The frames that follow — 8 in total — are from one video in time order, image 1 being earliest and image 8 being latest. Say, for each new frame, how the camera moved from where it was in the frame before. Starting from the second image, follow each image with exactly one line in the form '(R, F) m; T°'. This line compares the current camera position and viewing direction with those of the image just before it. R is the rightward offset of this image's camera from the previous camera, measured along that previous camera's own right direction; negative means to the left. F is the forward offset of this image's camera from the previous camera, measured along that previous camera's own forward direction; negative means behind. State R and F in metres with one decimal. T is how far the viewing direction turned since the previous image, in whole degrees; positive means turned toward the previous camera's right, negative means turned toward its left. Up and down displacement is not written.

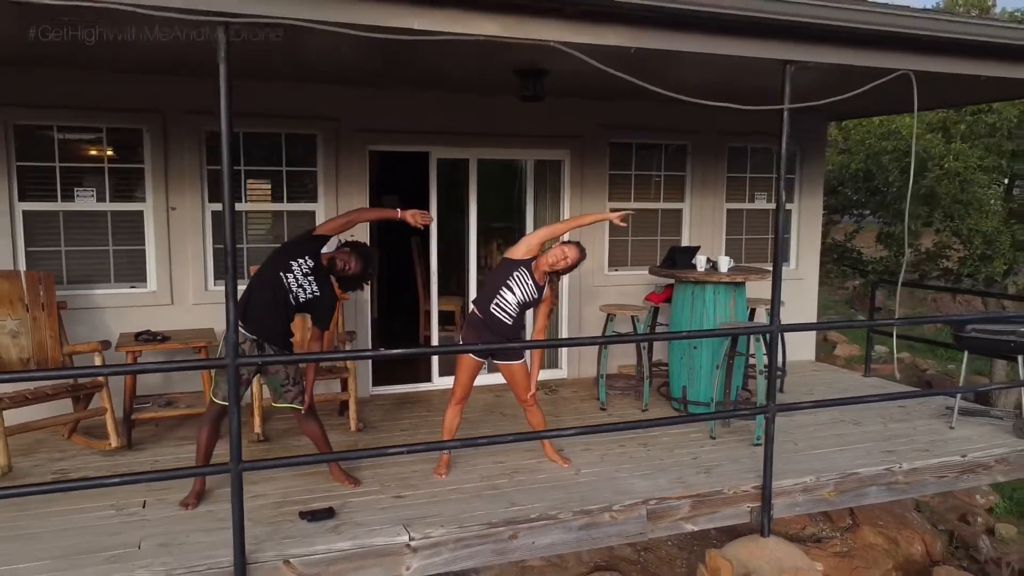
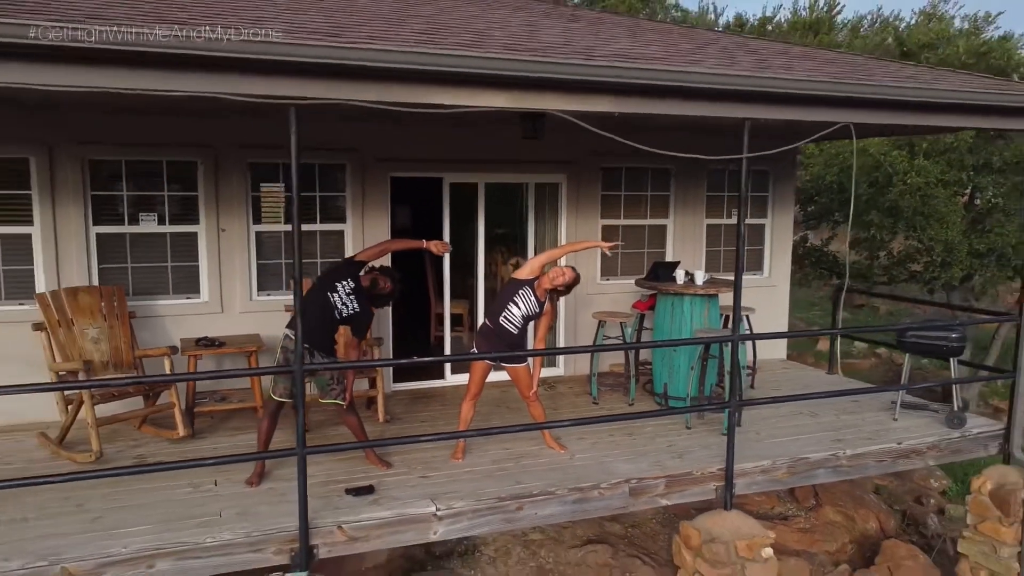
(0.0, -0.8) m; 0°
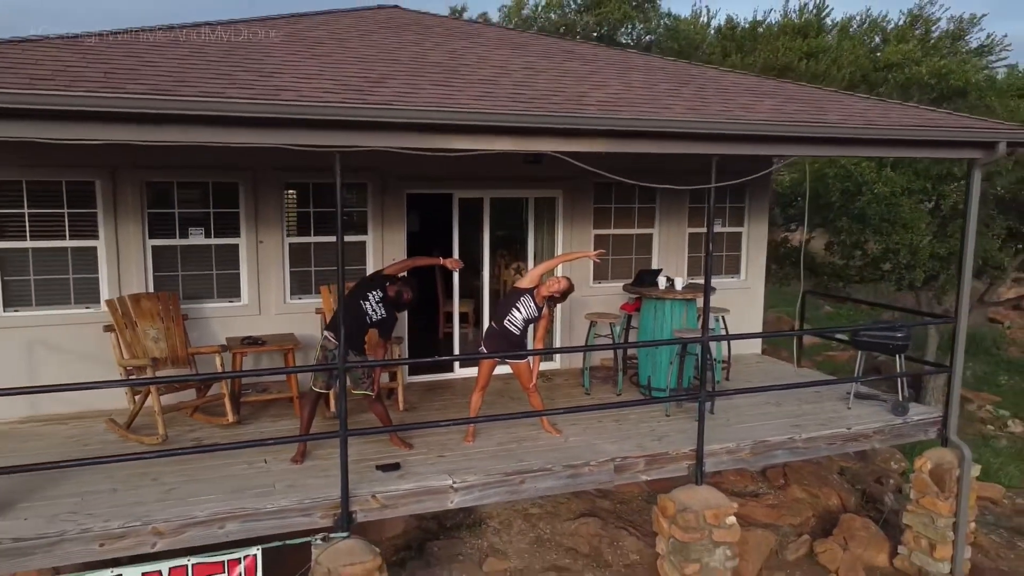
(0.0, -0.8) m; 0°
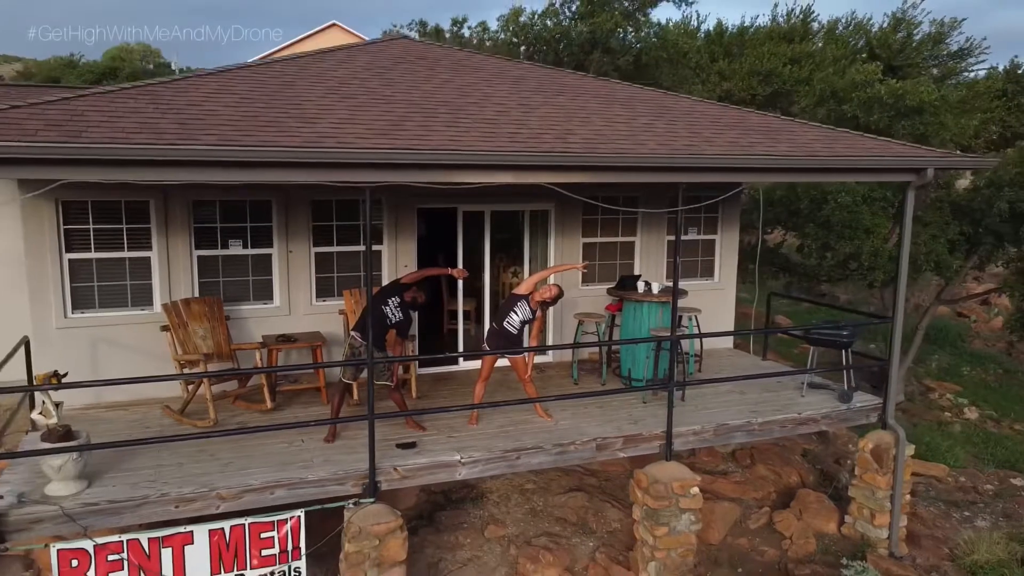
(0.0, -1.0) m; 0°
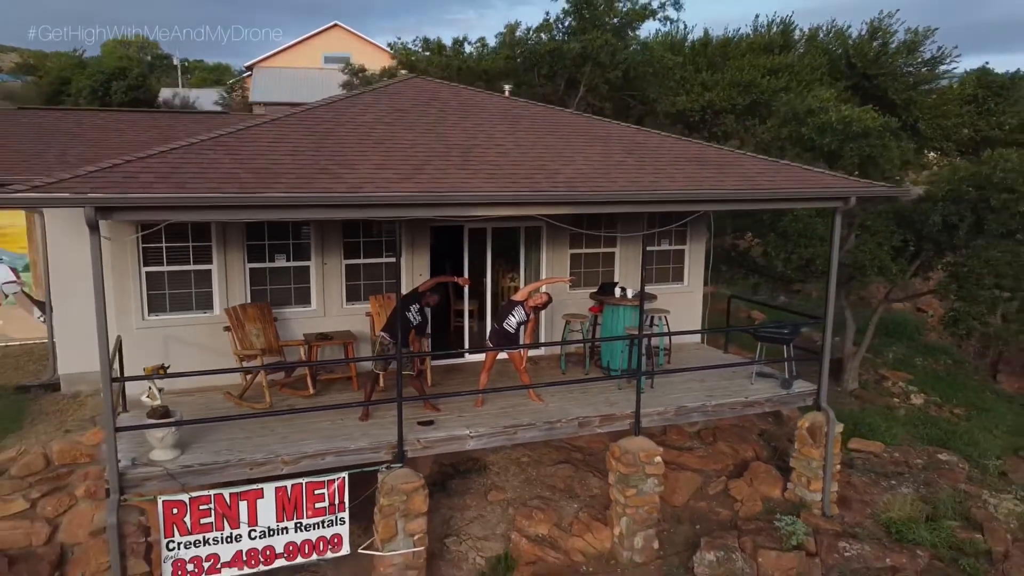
(0.0, -1.6) m; 0°
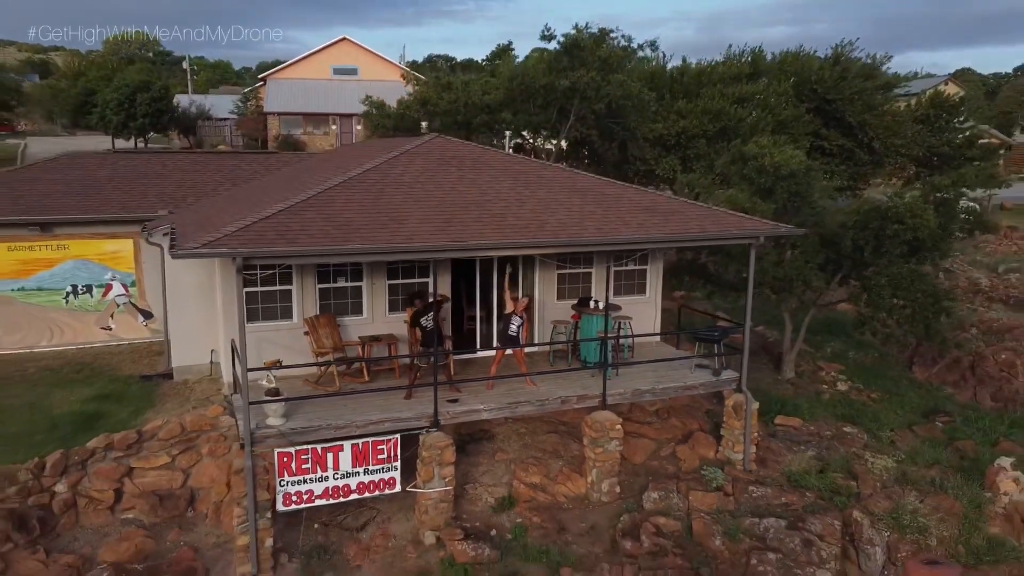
(0.0, -3.2) m; 0°
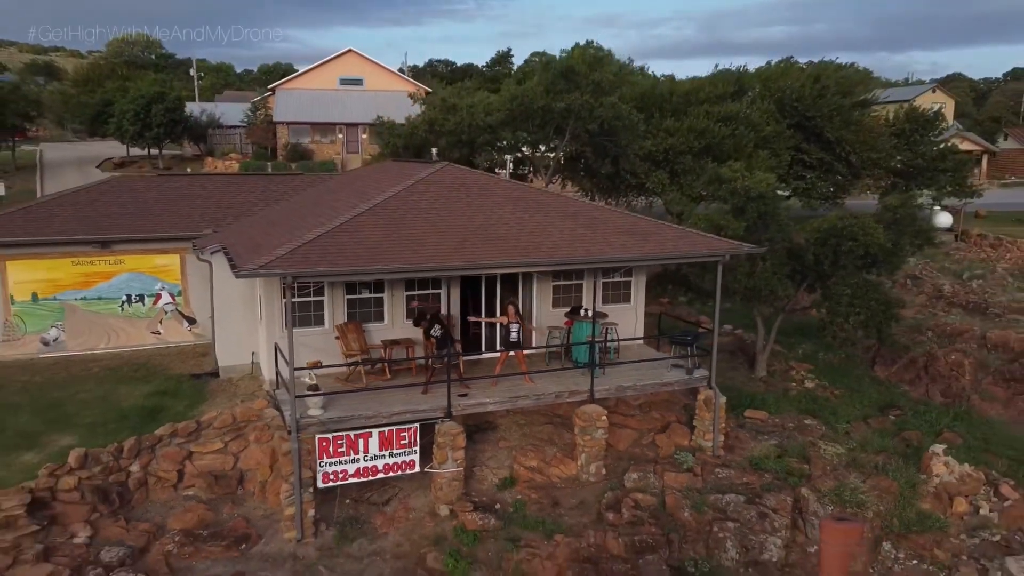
(0.0, -2.0) m; 0°
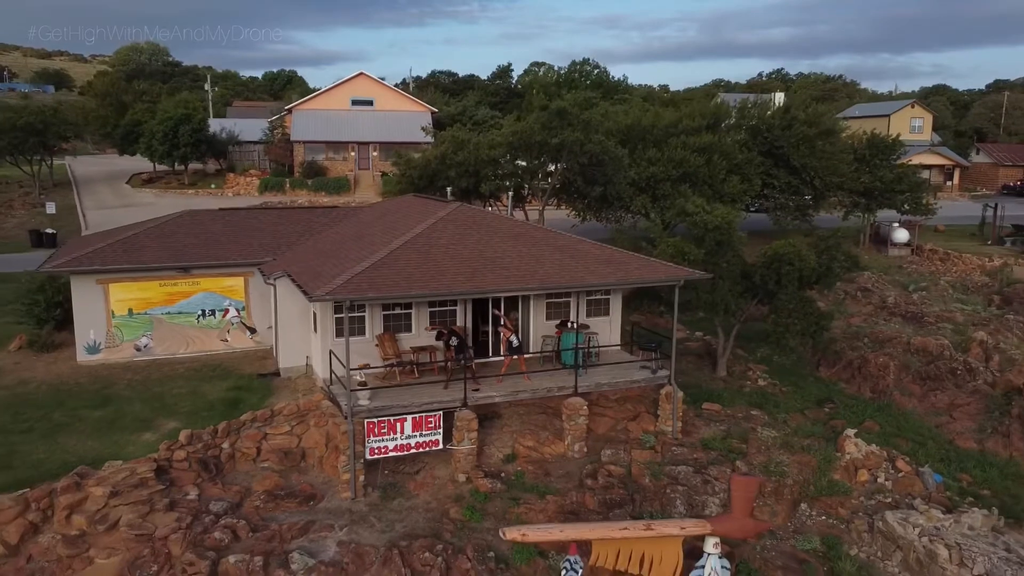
(0.0, -3.8) m; 0°
